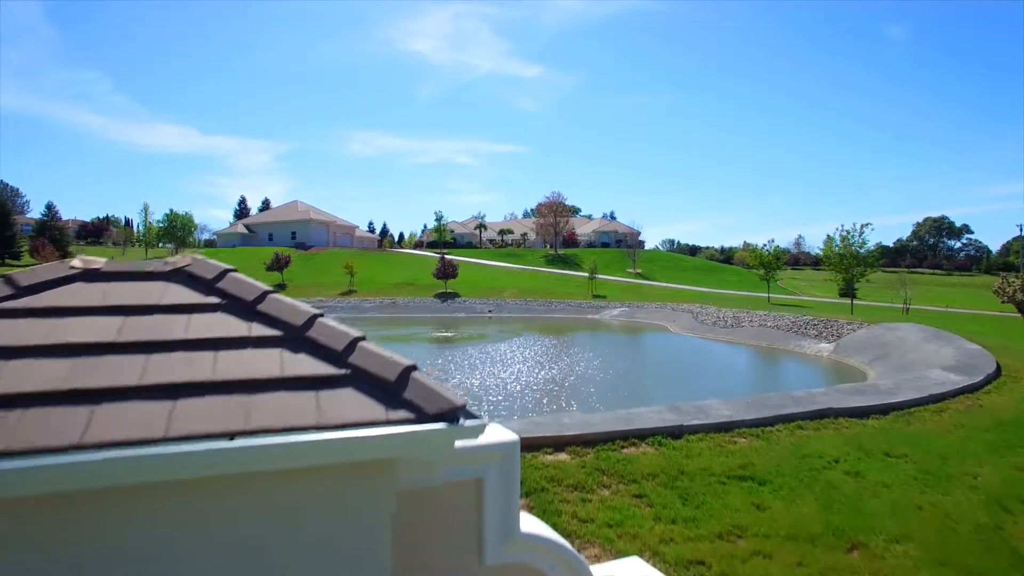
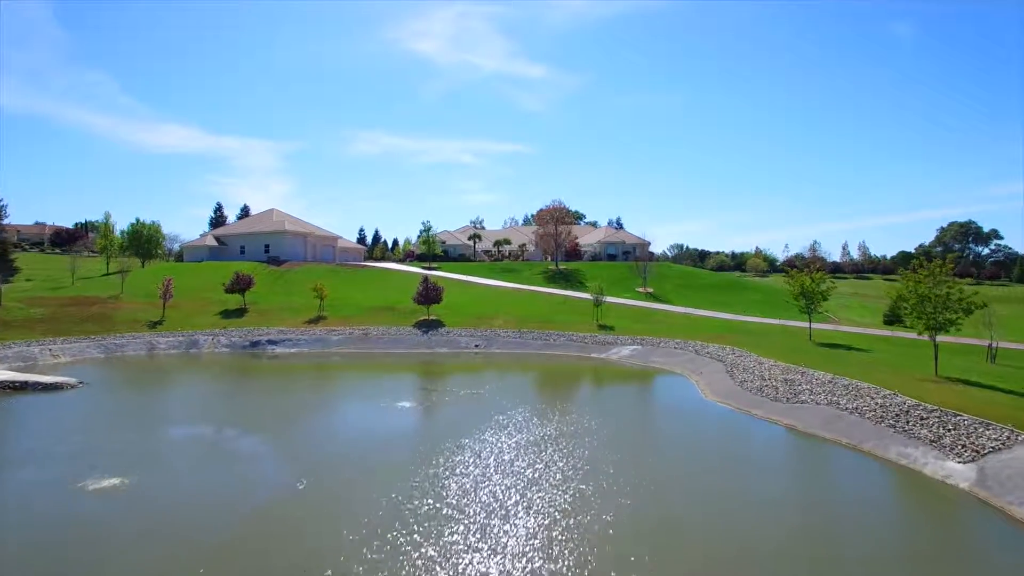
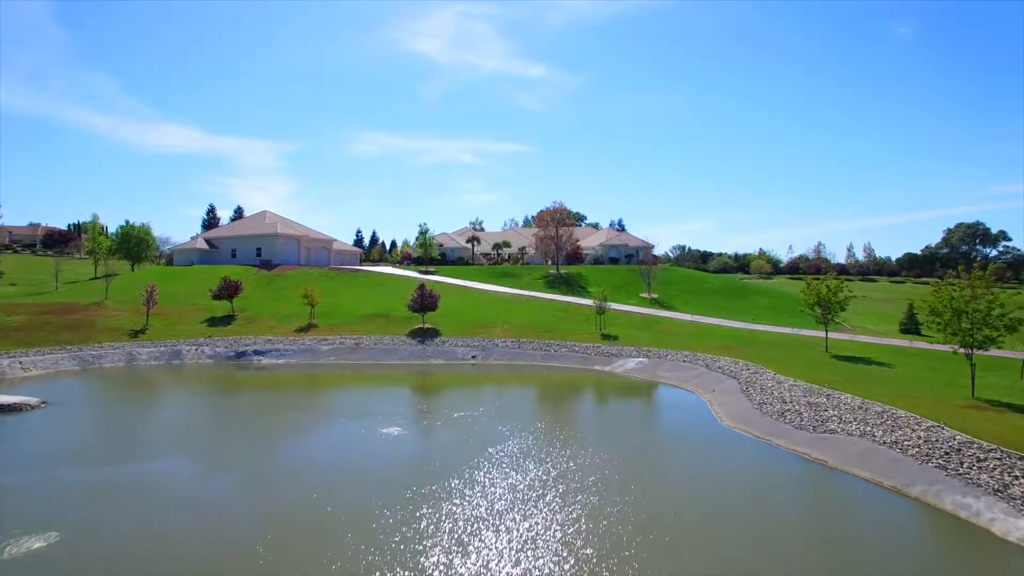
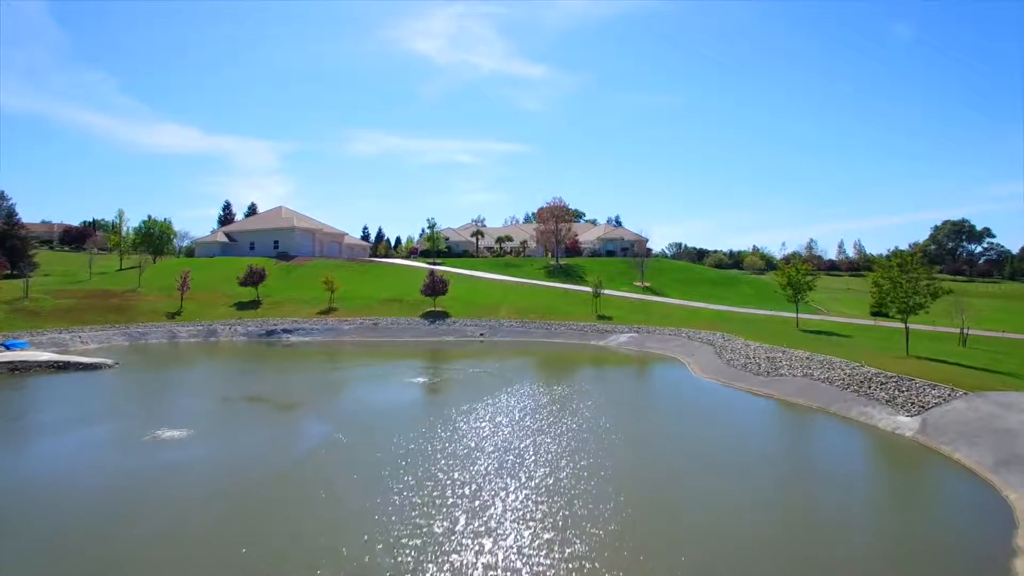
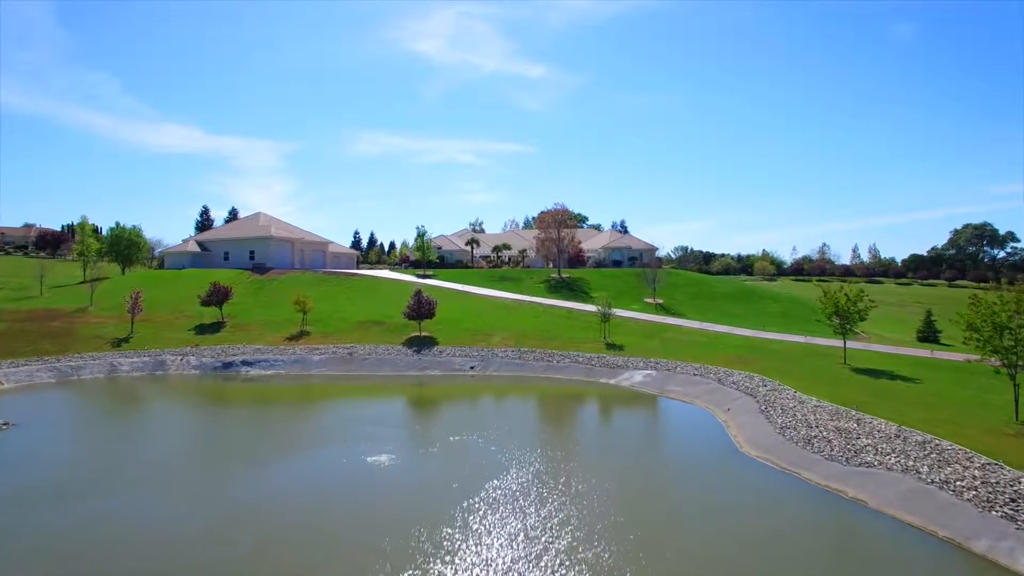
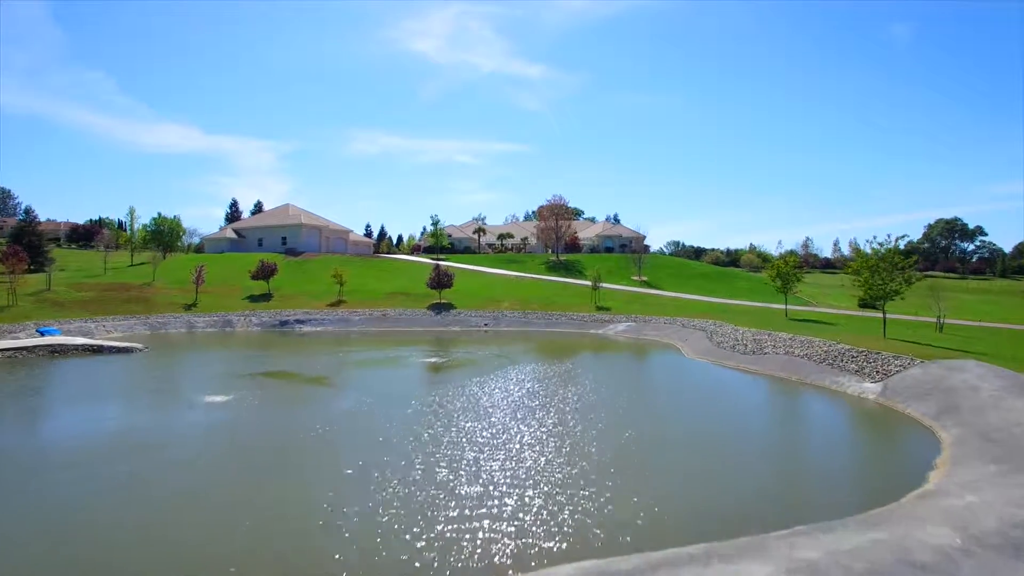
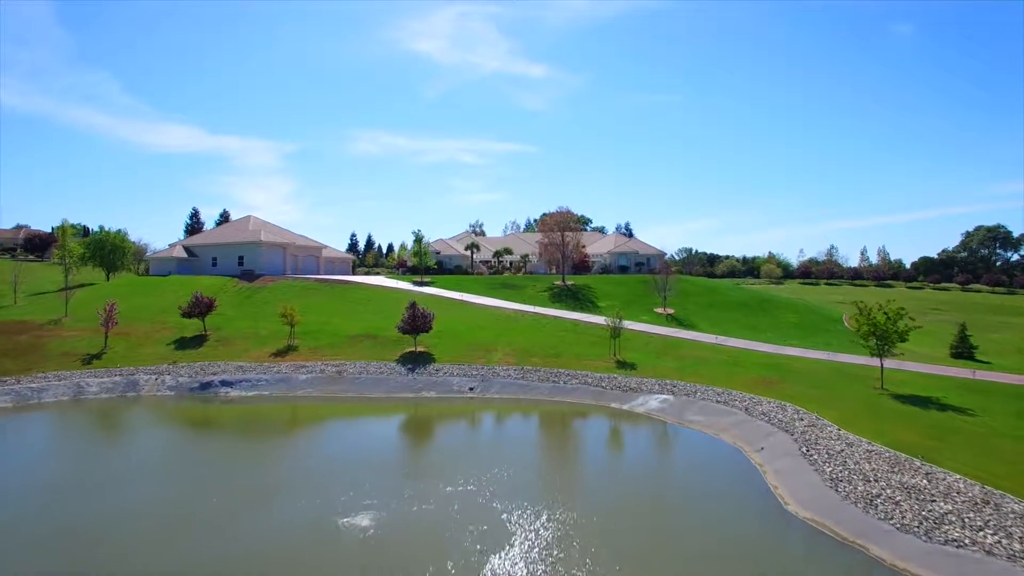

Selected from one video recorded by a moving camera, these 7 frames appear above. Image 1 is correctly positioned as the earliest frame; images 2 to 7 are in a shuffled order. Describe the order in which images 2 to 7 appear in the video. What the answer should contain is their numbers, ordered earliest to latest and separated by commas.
6, 4, 2, 3, 5, 7
